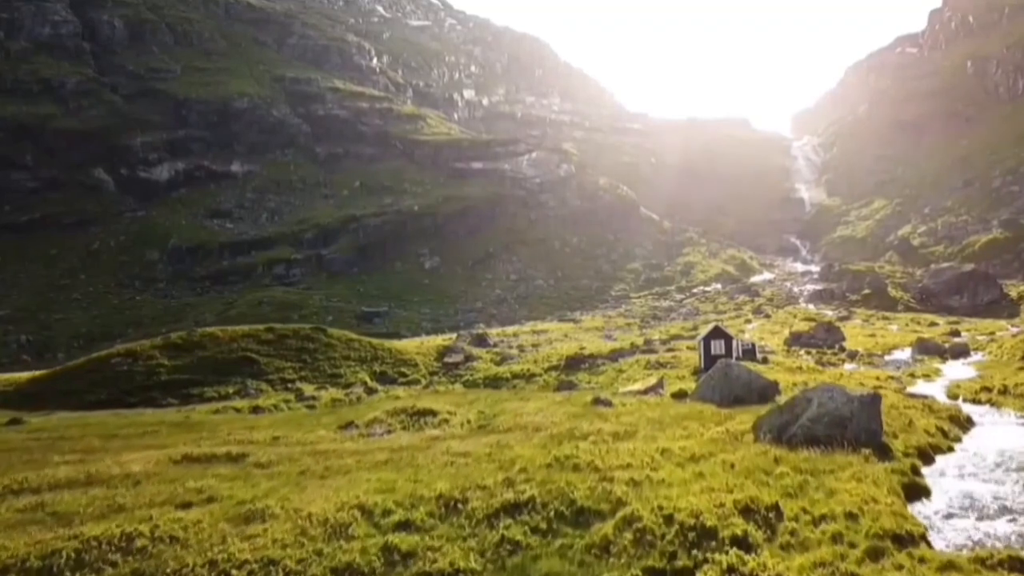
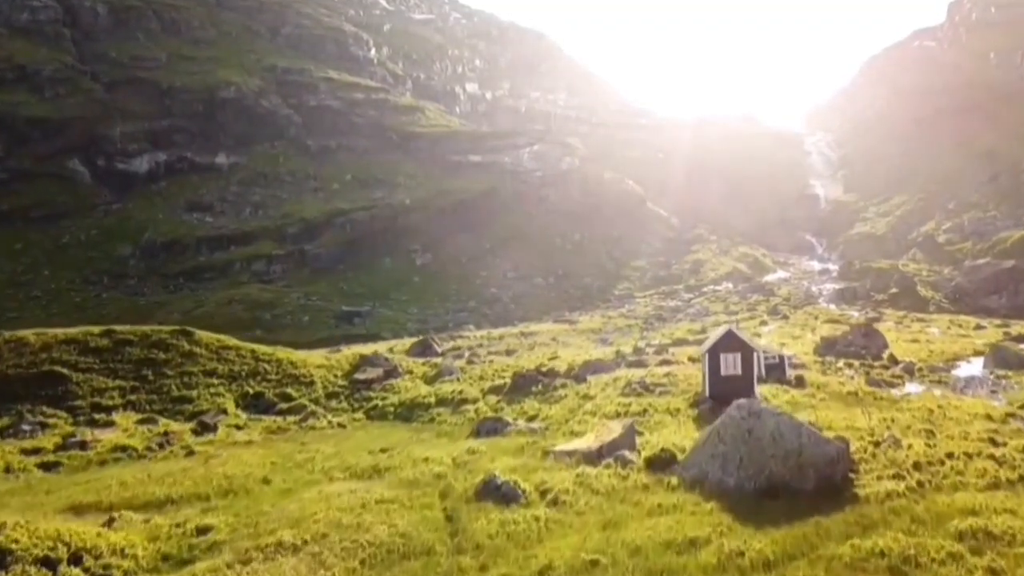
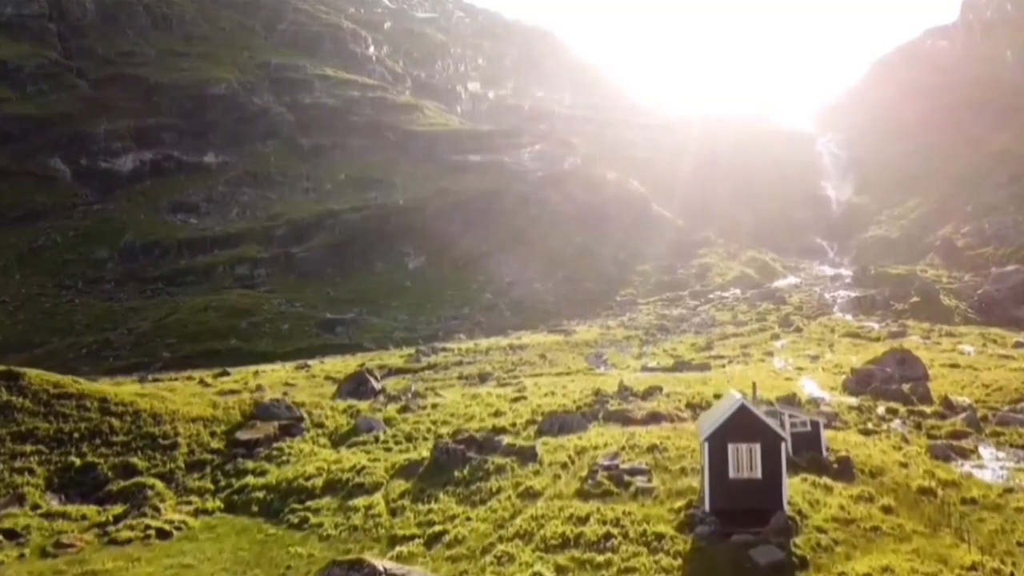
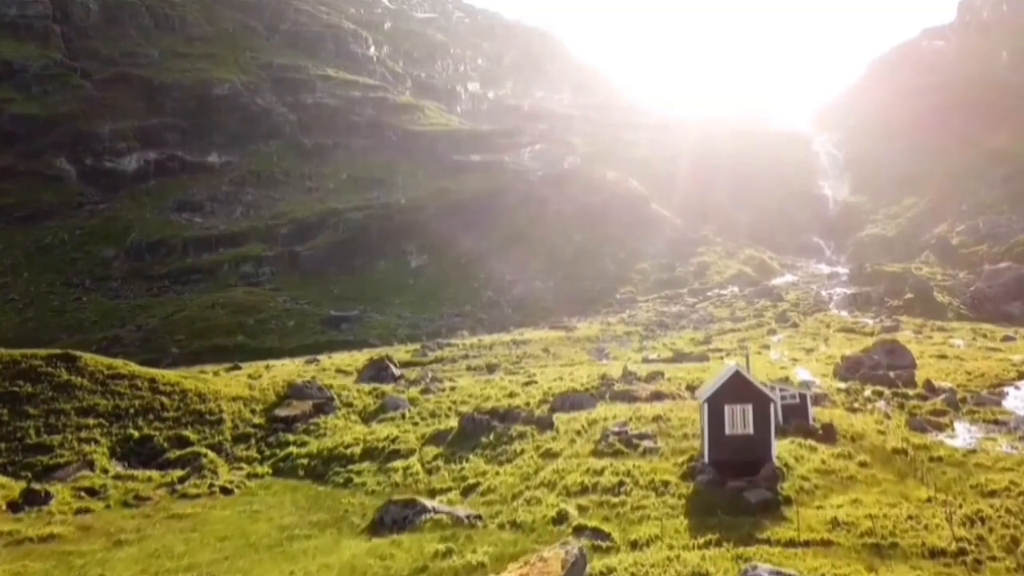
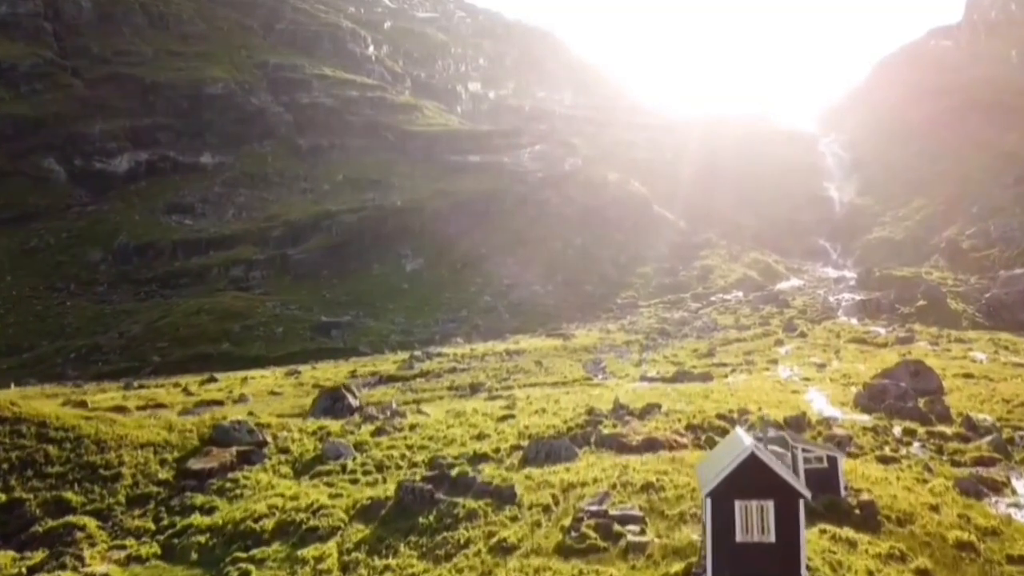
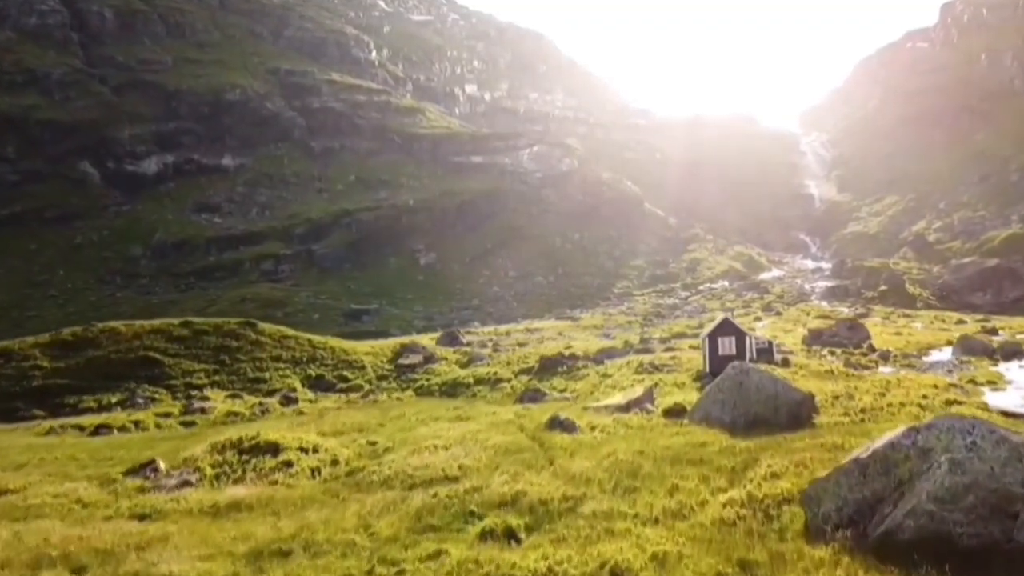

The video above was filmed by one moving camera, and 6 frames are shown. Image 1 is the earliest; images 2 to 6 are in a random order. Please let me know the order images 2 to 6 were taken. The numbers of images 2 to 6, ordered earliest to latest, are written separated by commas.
6, 2, 4, 3, 5
